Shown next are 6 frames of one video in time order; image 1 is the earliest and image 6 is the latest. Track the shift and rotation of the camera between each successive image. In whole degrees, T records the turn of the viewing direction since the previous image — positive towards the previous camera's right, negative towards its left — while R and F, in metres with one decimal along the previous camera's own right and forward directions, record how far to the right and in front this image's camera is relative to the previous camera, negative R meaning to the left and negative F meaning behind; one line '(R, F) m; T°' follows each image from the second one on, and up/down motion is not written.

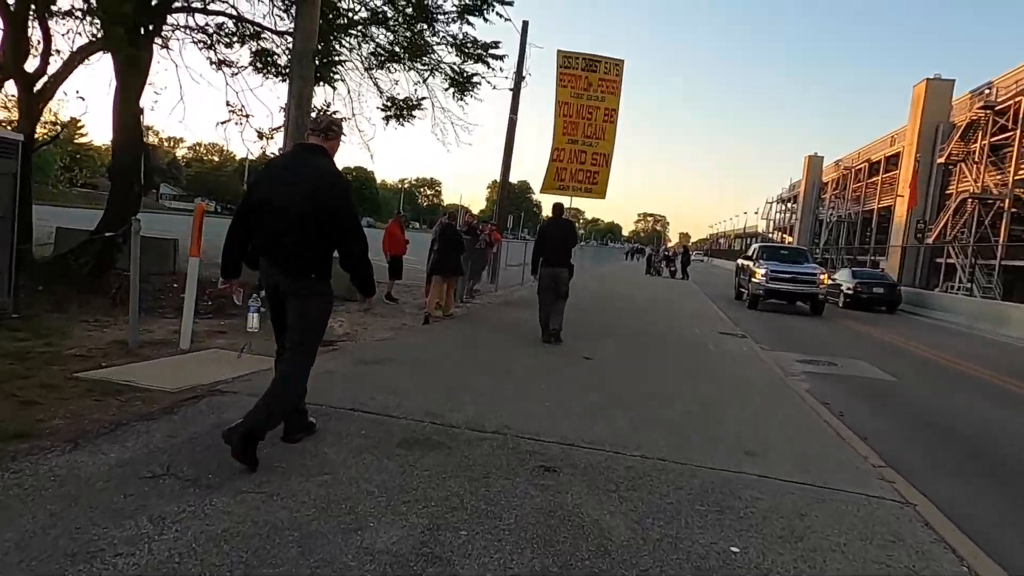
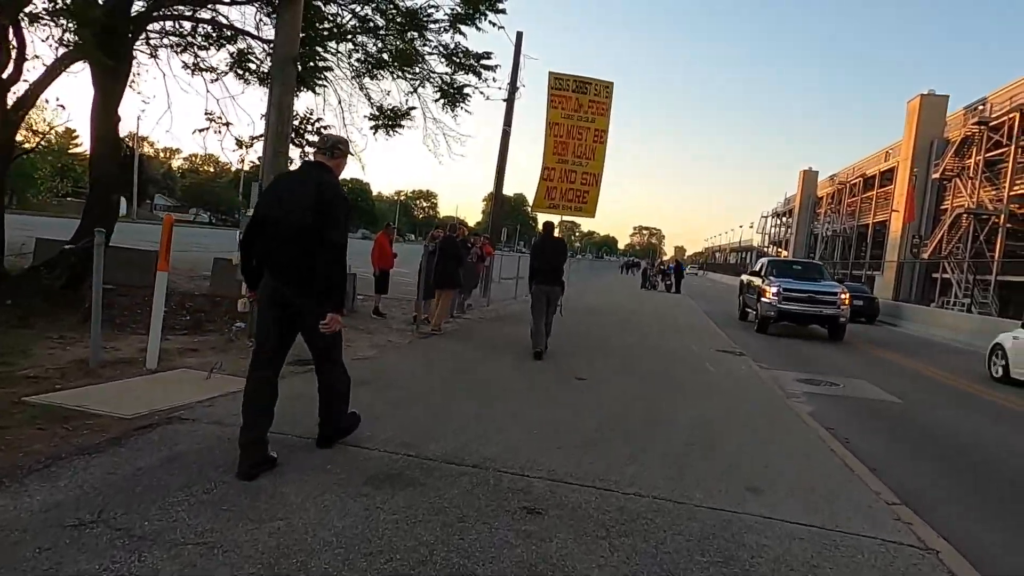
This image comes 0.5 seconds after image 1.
(+0.1, +0.4) m; 0°
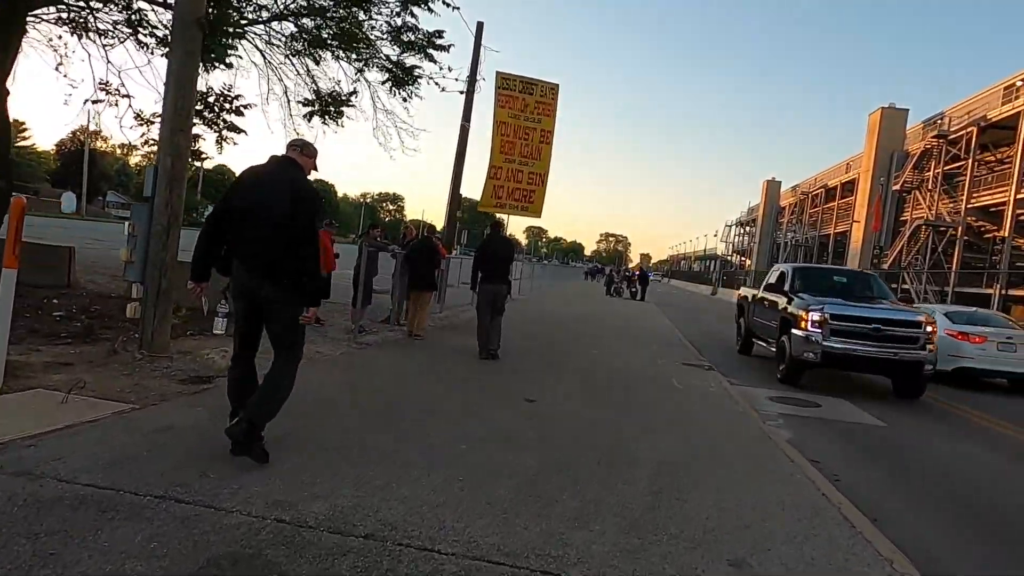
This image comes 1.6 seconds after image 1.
(+0.3, +1.2) m; +3°
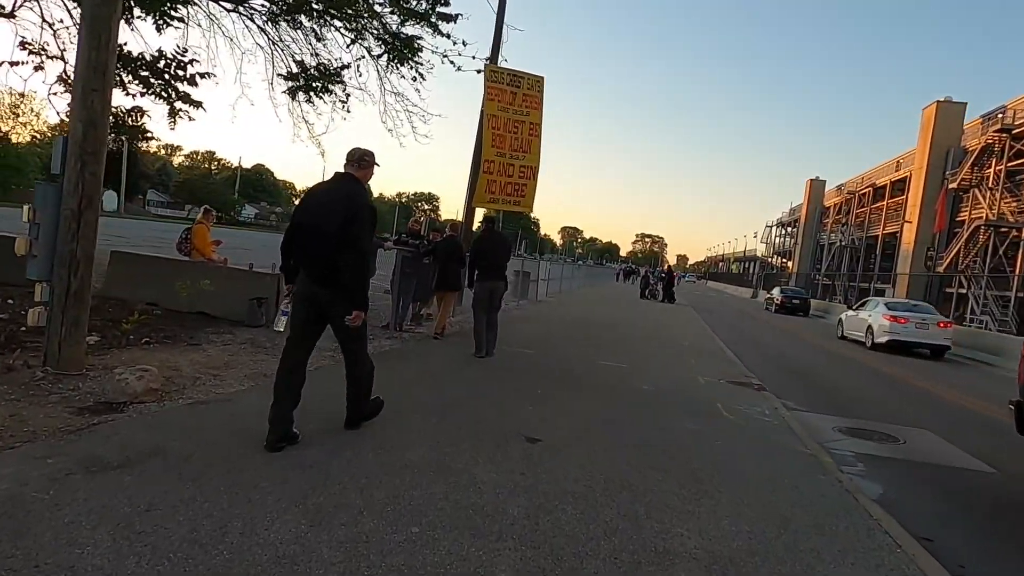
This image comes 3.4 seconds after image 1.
(+0.3, +1.7) m; -3°
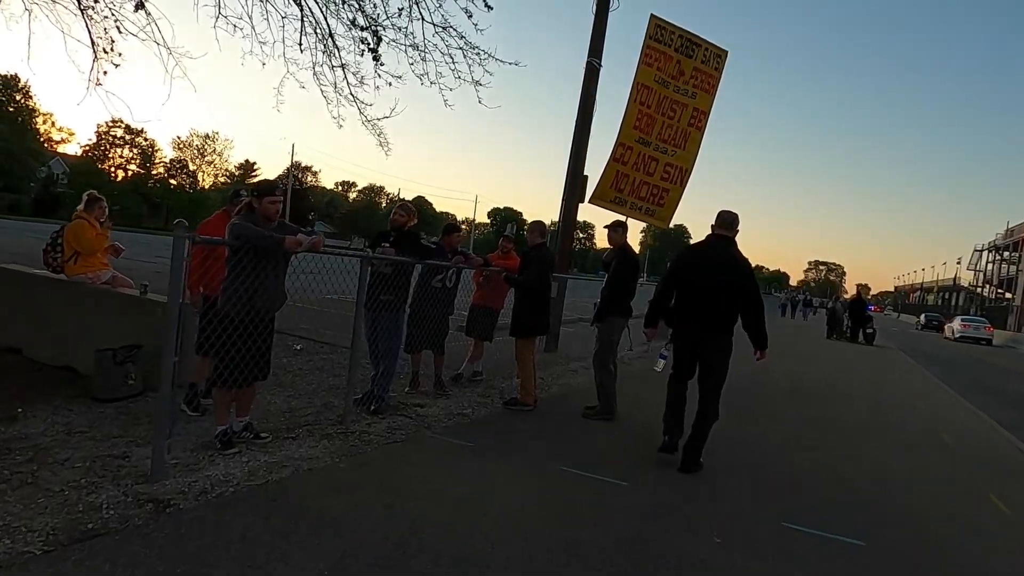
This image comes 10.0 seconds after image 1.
(+0.7, +6.1) m; -13°
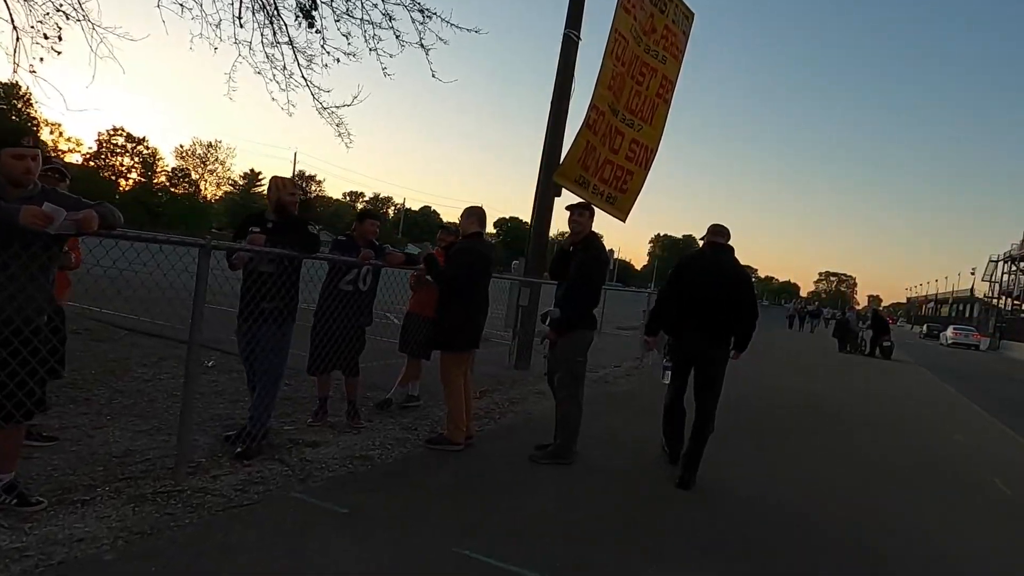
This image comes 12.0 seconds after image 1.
(+0.7, +1.7) m; -1°
